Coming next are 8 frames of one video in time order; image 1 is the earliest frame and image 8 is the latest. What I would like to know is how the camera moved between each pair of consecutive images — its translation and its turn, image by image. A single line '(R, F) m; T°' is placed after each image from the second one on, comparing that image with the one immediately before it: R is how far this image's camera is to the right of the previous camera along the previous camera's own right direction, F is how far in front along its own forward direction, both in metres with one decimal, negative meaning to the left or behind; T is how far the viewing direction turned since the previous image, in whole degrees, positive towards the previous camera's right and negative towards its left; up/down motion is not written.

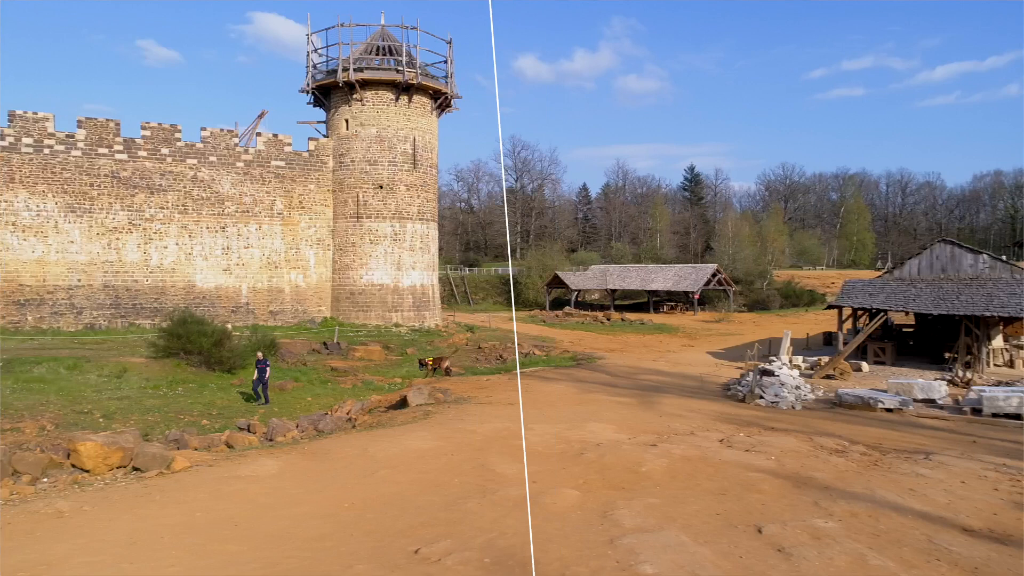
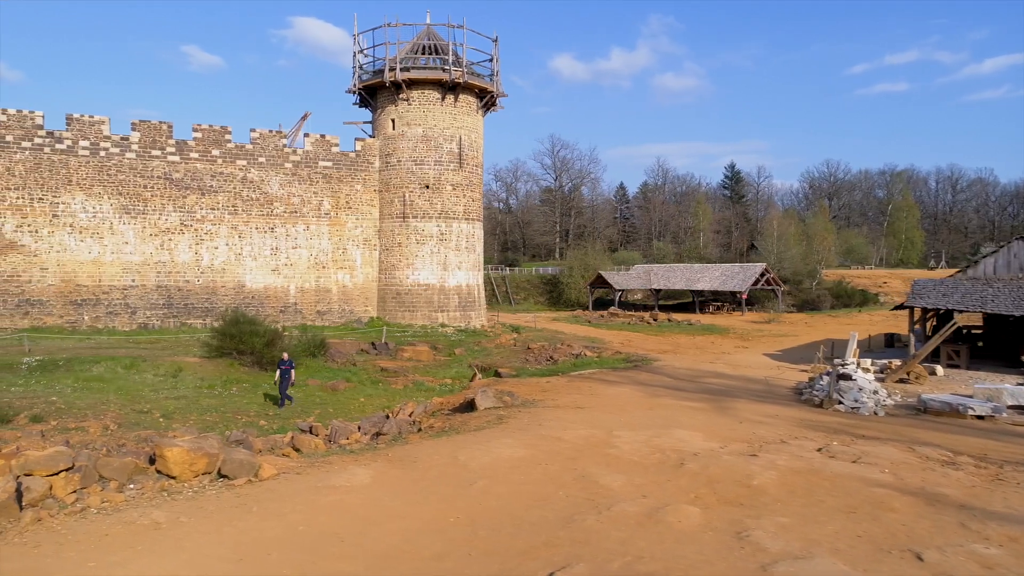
(-0.5, +0.3) m; -3°
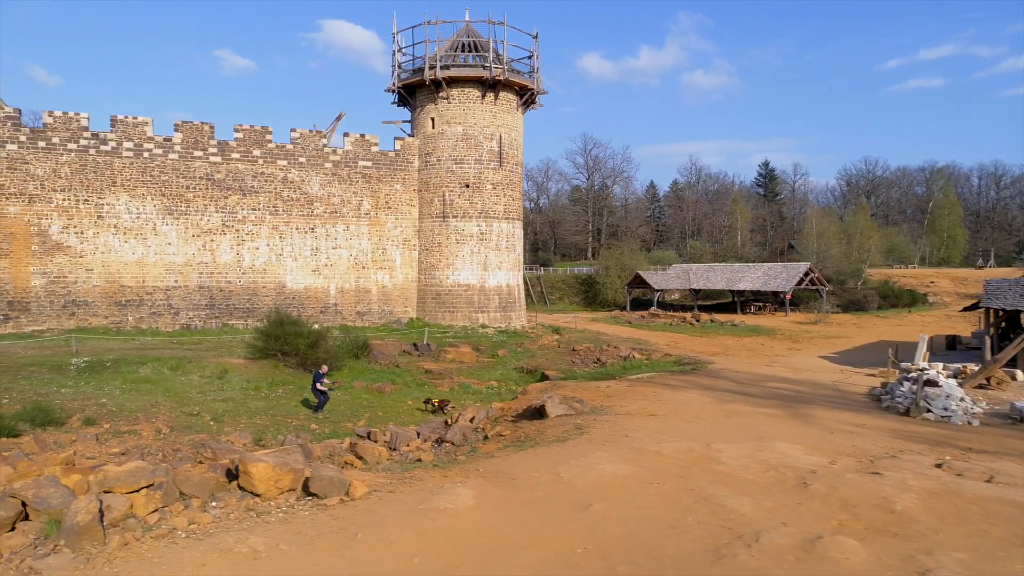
(-0.5, +0.4) m; -2°
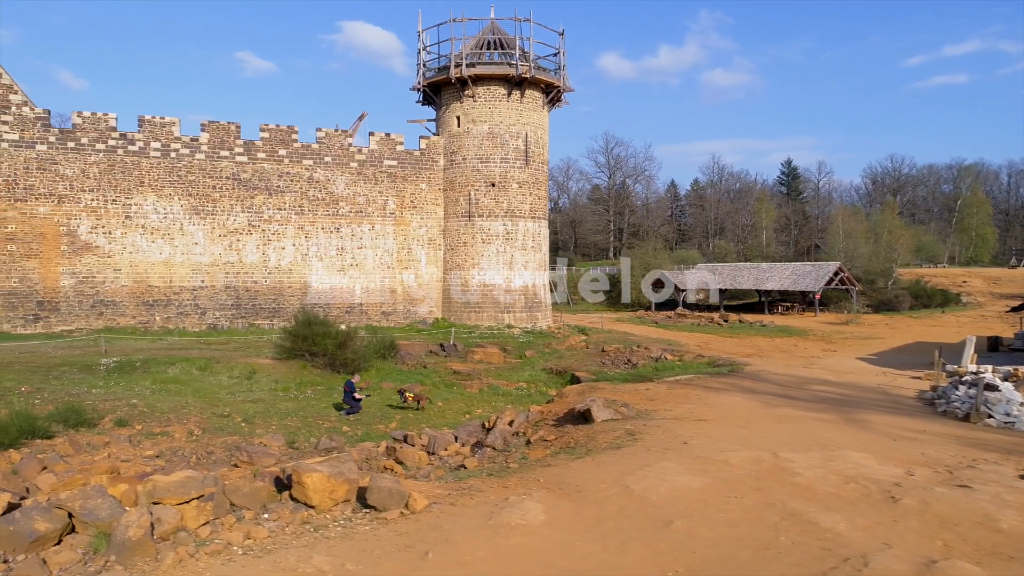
(-0.3, +0.3) m; -1°
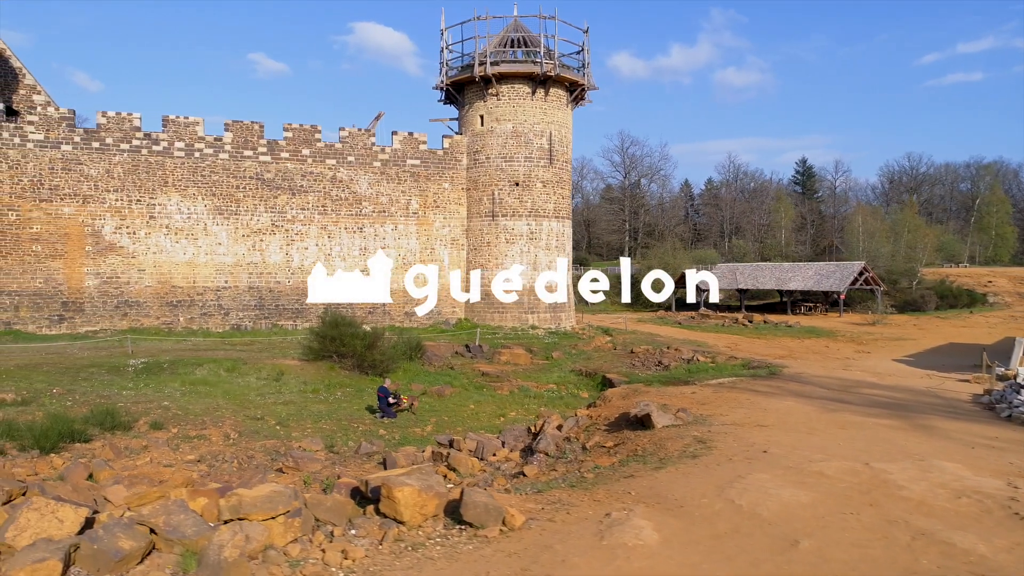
(-0.5, +0.2) m; -1°
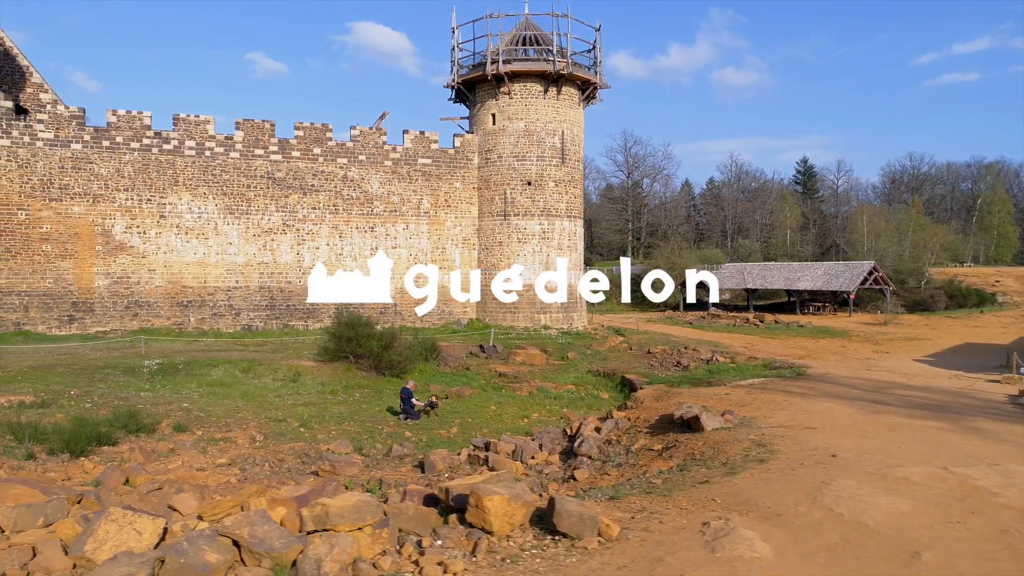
(-0.5, +0.2) m; 0°
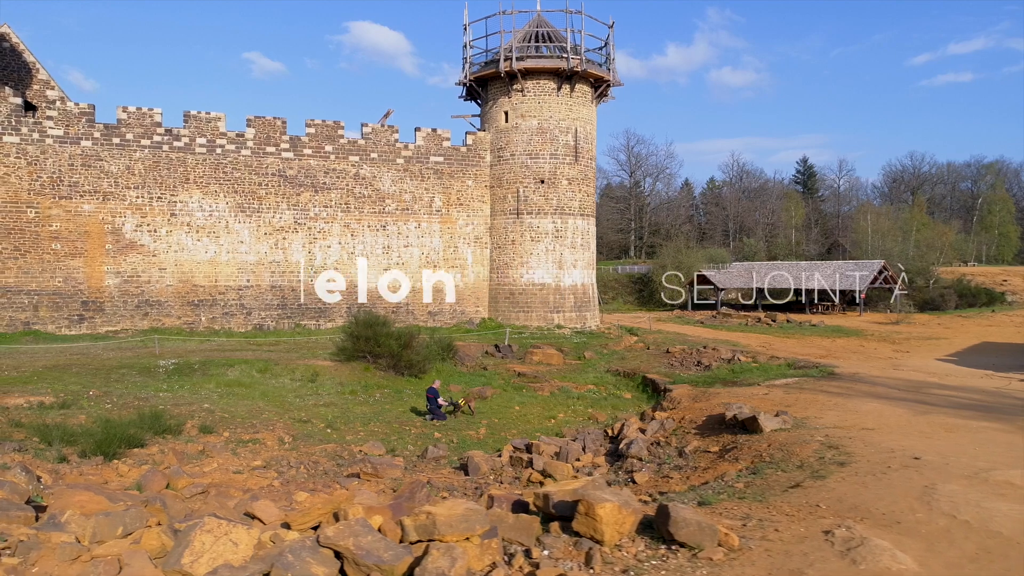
(-0.6, +0.2) m; 0°
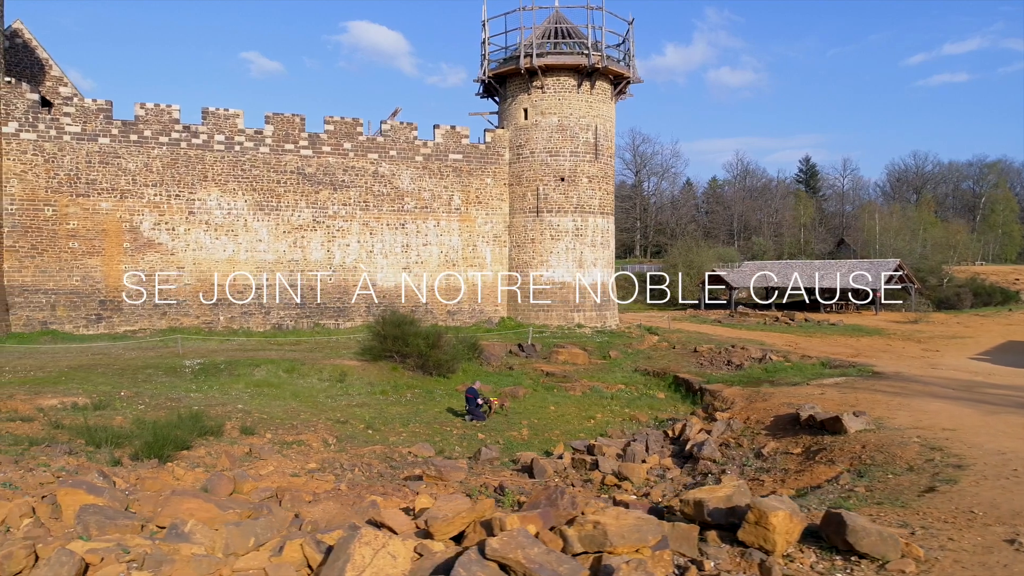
(-0.8, +0.2) m; 0°
